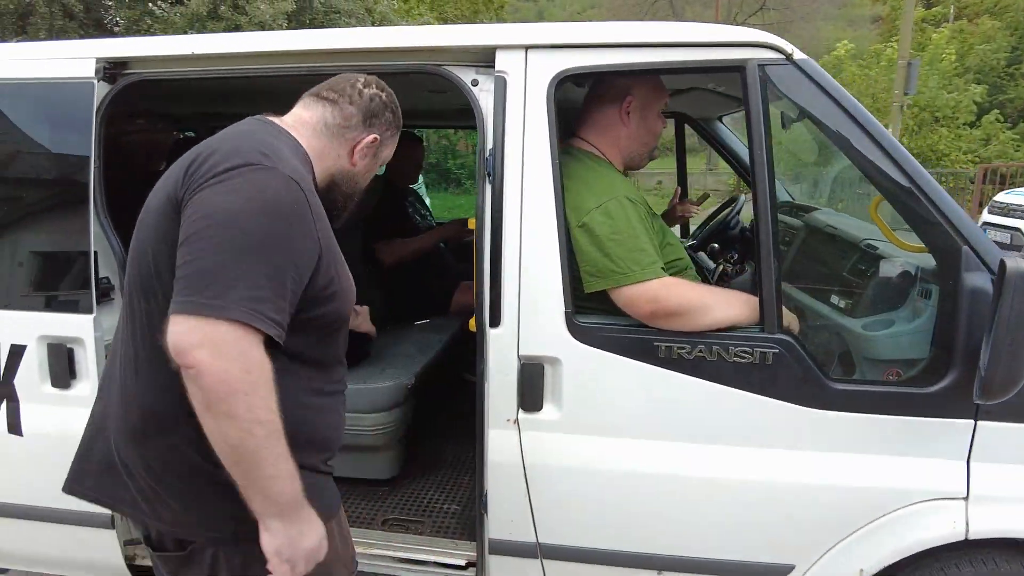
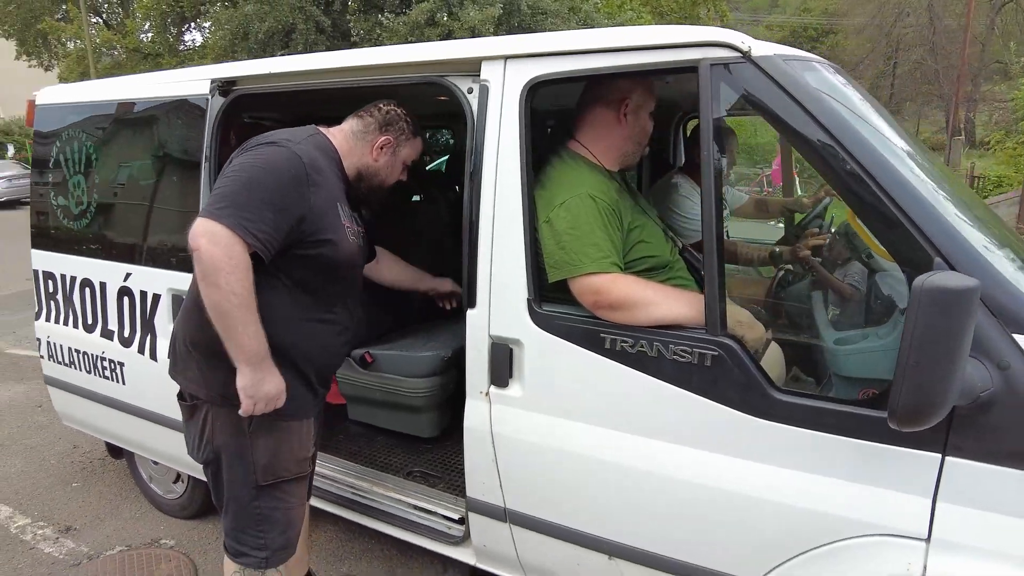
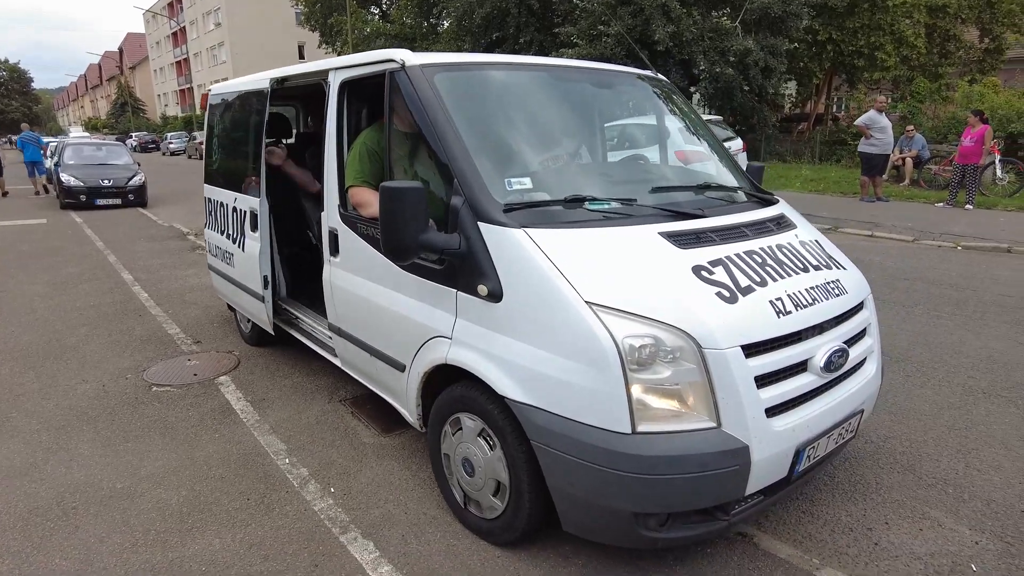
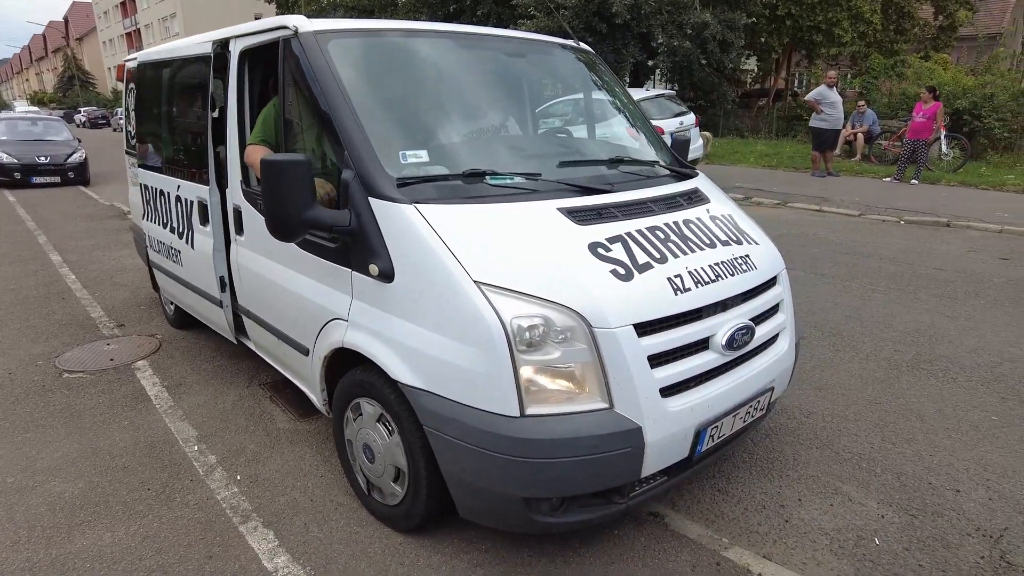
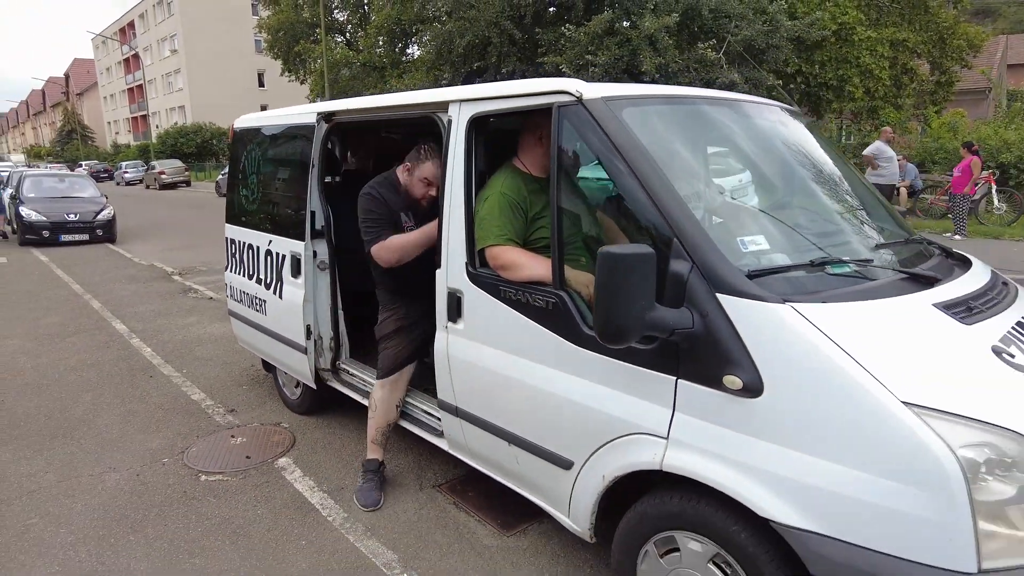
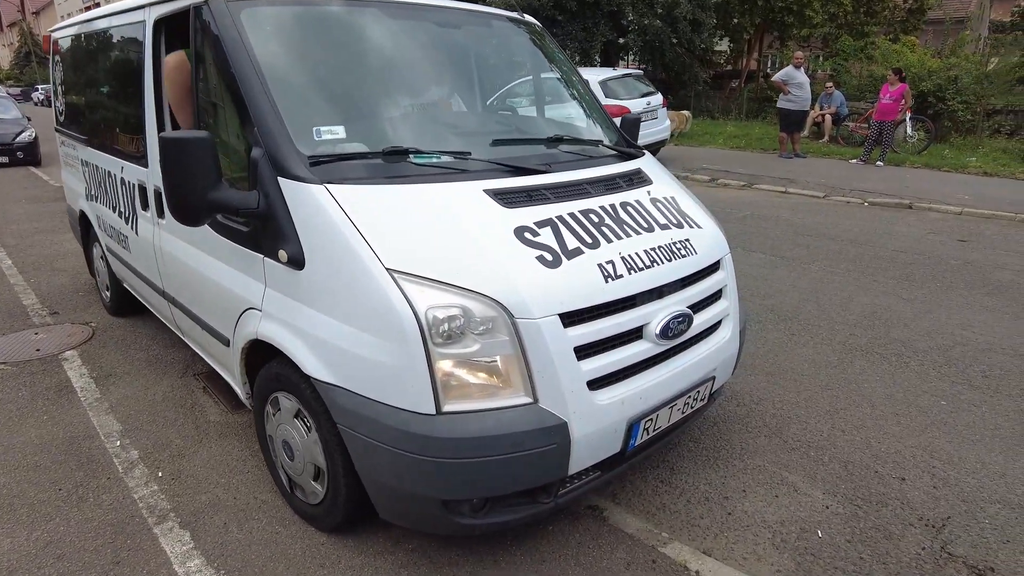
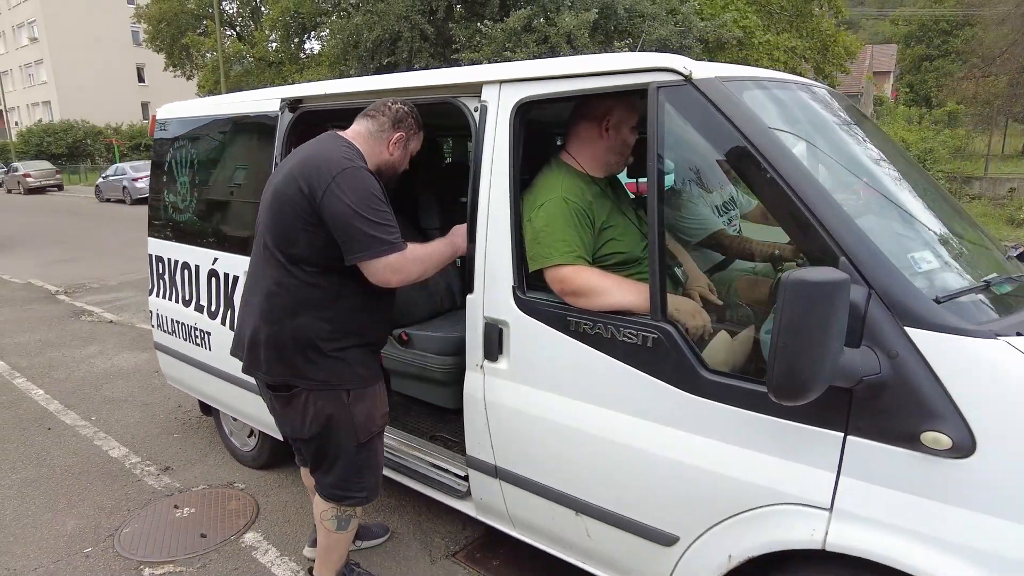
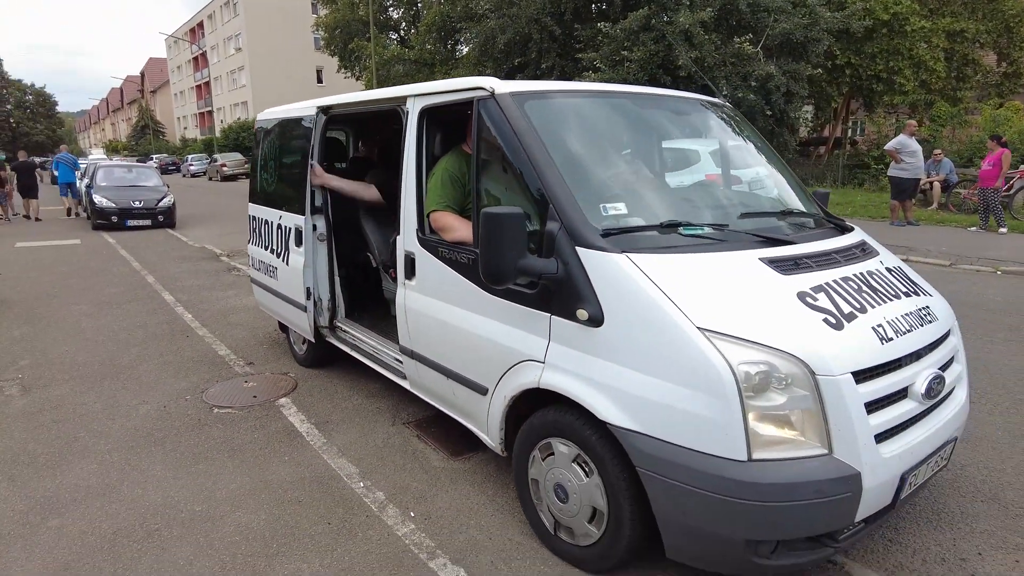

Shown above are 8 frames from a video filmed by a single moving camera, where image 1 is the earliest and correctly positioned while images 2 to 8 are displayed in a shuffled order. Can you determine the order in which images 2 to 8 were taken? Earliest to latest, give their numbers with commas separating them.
2, 7, 5, 8, 3, 4, 6
